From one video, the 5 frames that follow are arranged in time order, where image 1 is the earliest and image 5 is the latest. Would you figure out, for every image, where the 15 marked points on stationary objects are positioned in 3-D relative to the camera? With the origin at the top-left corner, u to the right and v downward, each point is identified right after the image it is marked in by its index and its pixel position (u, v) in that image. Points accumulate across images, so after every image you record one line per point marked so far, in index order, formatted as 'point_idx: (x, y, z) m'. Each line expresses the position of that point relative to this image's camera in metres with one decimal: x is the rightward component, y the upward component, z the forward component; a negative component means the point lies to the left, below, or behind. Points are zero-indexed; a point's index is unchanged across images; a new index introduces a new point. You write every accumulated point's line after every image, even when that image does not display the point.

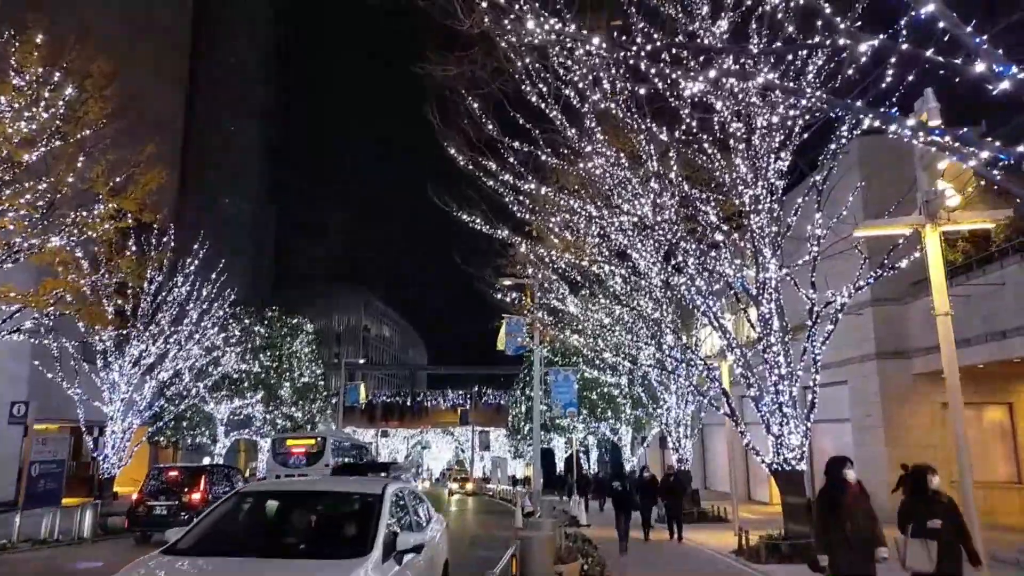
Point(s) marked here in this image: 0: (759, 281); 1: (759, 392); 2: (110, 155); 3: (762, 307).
0: (+5.2, +0.2, +15.1) m
1: (+5.2, -2.2, +15.3) m
2: (-10.5, +3.5, +18.8) m
3: (+5.3, -0.4, +15.2) m
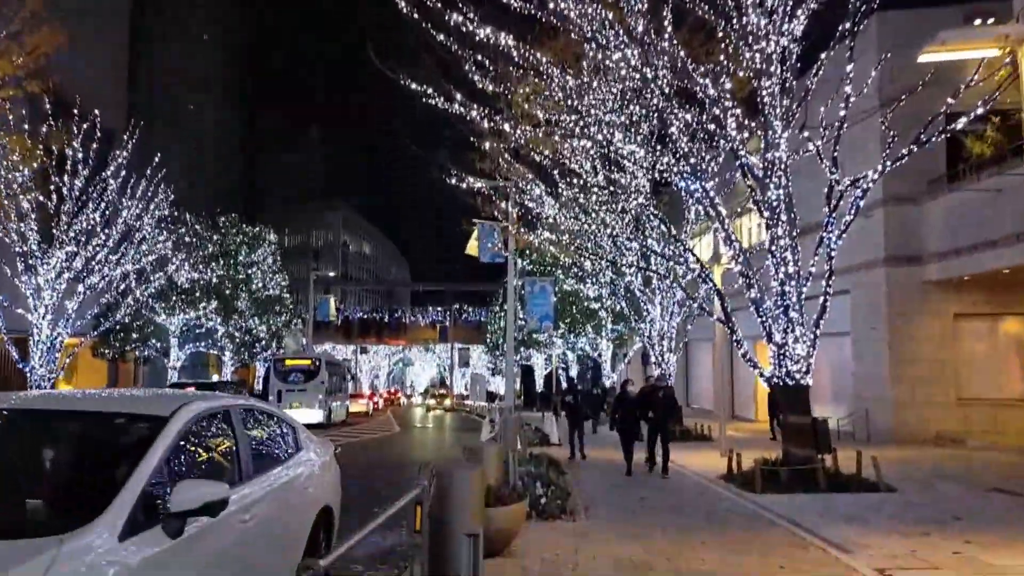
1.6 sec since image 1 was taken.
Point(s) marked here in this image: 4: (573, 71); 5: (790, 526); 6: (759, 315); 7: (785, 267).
0: (+4.4, +2.2, +12.5) m
1: (+4.5, -0.1, +12.9) m
2: (-11.4, +6.0, +15.5) m
3: (+4.5, +1.7, +12.7) m
4: (+1.2, +4.4, +14.6) m
5: (+3.4, -2.9, +8.9) m
6: (+4.4, -0.5, +12.8) m
7: (+4.8, +0.4, +12.6) m
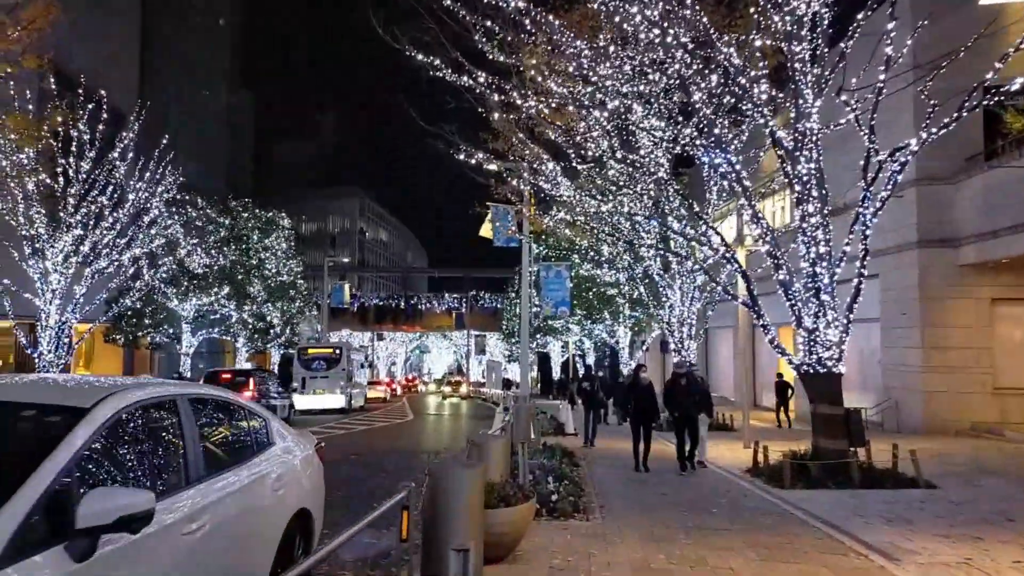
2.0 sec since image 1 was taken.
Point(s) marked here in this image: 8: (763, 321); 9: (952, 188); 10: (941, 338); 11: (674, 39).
0: (+4.6, +2.5, +11.6) m
1: (+4.6, +0.2, +12.1) m
2: (-11.1, +6.4, +15.0) m
3: (+4.7, +2.0, +11.8) m
4: (+1.5, +4.7, +13.8) m
5: (+3.5, -2.7, +8.2) m
6: (+4.6, -0.2, +12.0) m
7: (+5.0, +0.7, +11.8) m
8: (+4.2, -0.6, +12.1) m
9: (+11.7, +2.6, +19.2) m
10: (+11.4, -1.3, +19.1) m
11: (+2.8, +4.2, +12.3) m
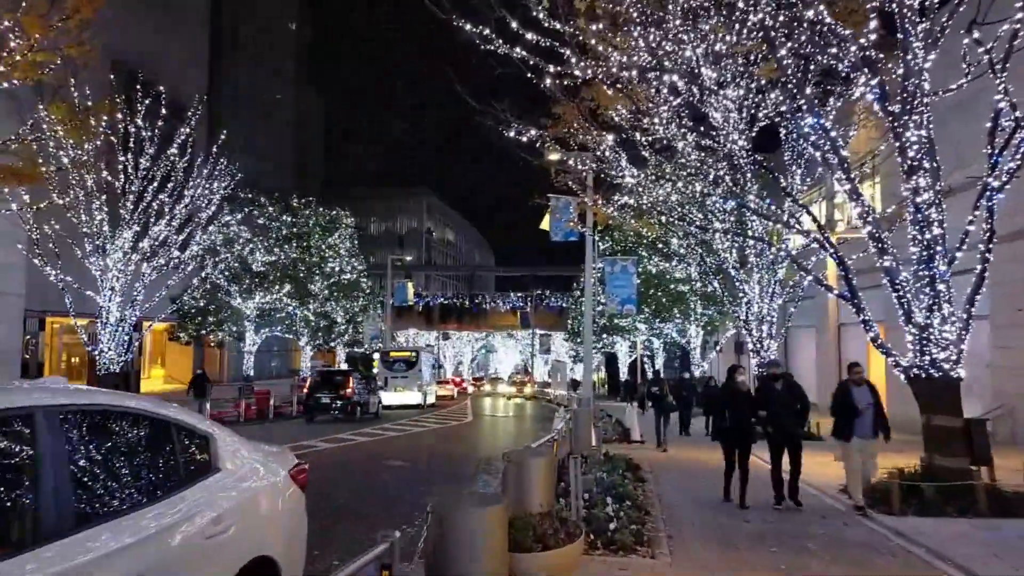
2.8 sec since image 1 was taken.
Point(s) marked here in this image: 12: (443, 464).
0: (+5.4, +2.7, +9.9) m
1: (+5.5, +0.4, +10.3) m
2: (-10.0, +6.5, +14.6) m
3: (+5.5, +2.1, +10.0) m
4: (+2.4, +4.9, +12.3) m
5: (+4.0, -2.6, +6.5) m
6: (+5.4, 0.0, +10.2) m
7: (+5.7, +0.8, +10.0) m
8: (+5.0, -0.4, +10.4) m
9: (+13.2, +2.8, +16.7) m
10: (+12.8, -1.2, +16.7) m
11: (+3.6, +4.3, +10.7) m
12: (-1.5, -3.7, +14.9) m
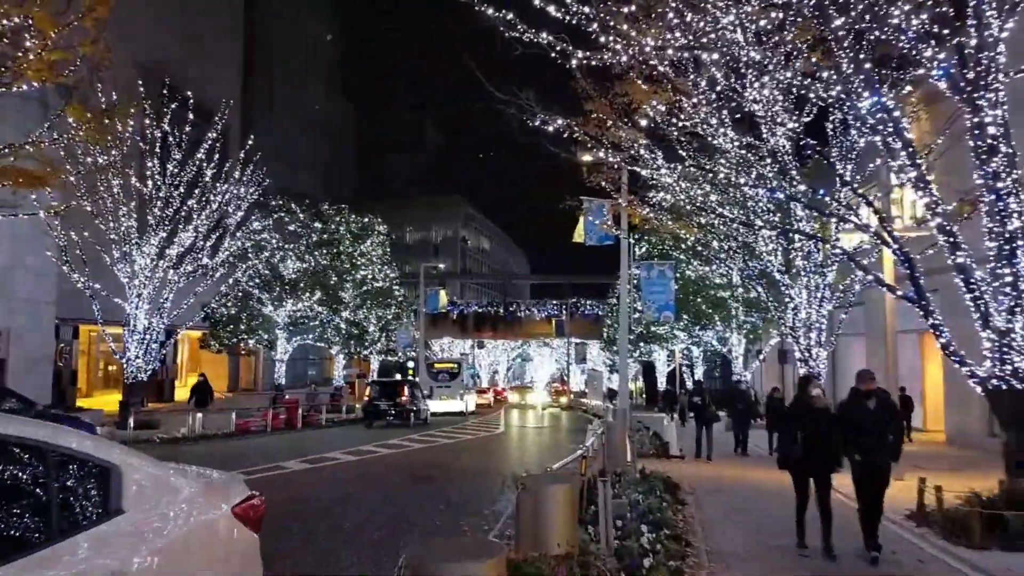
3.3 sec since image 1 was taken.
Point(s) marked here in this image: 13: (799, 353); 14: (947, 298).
0: (+5.7, +2.7, +8.8) m
1: (+5.8, +0.3, +9.2) m
2: (-9.4, +6.4, +14.4) m
3: (+5.8, +2.1, +8.9) m
4: (+2.8, +4.8, +11.3) m
5: (+4.1, -2.5, +5.4) m
6: (+5.7, 0.0, +9.1) m
7: (+6.0, +0.8, +8.8) m
8: (+5.4, -0.4, +9.3) m
9: (+13.8, +2.7, +15.2) m
10: (+13.5, -1.2, +15.2) m
11: (+4.0, +4.3, +9.7) m
12: (-0.9, -3.8, +14.1) m
13: (+7.8, -1.8, +19.7) m
14: (+11.7, -0.4, +20.0) m
